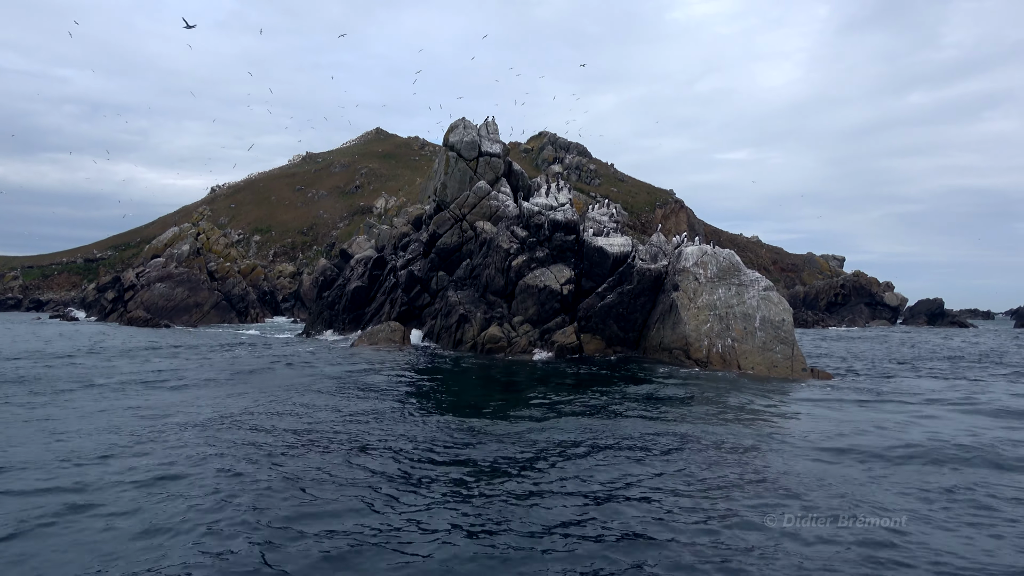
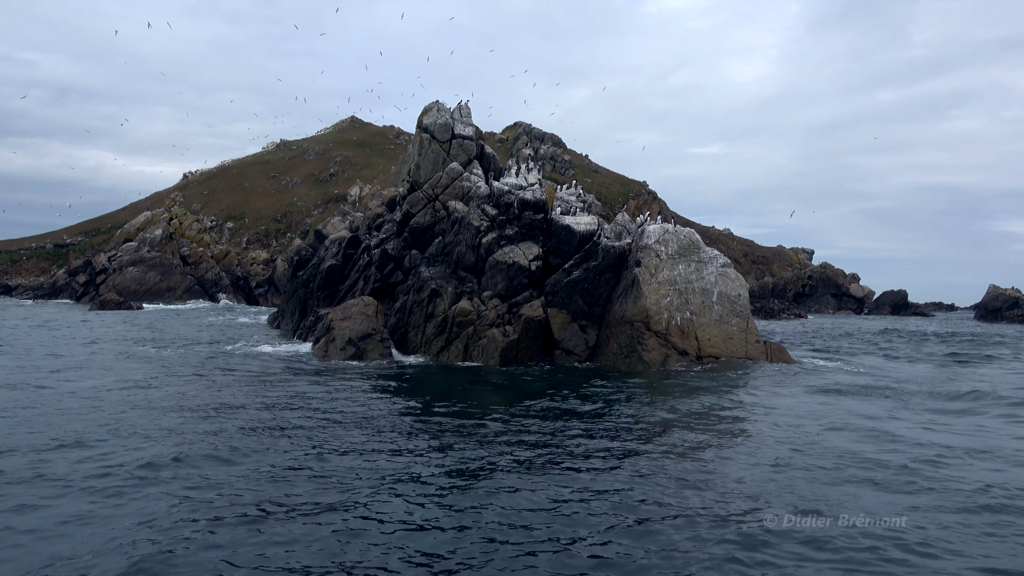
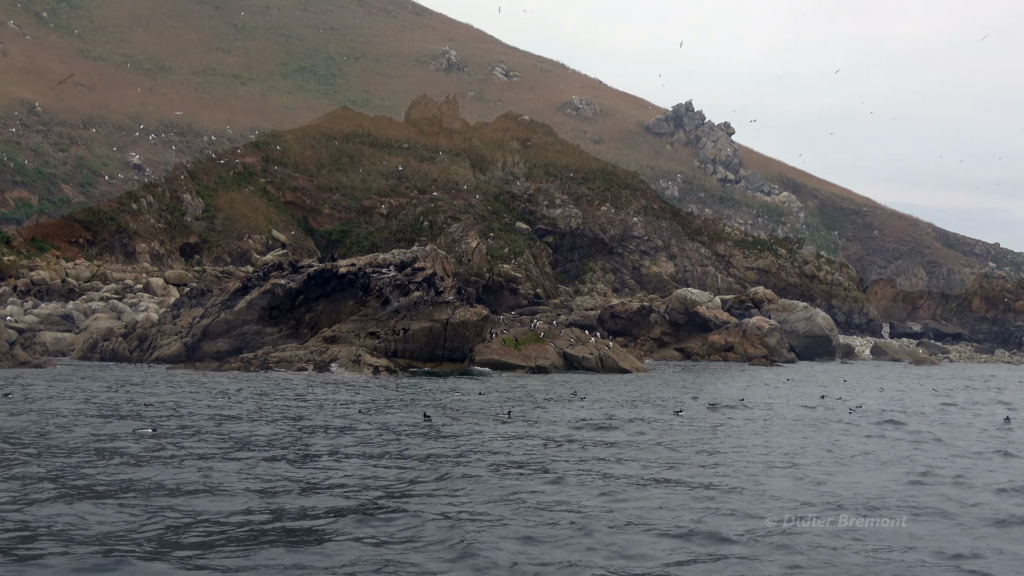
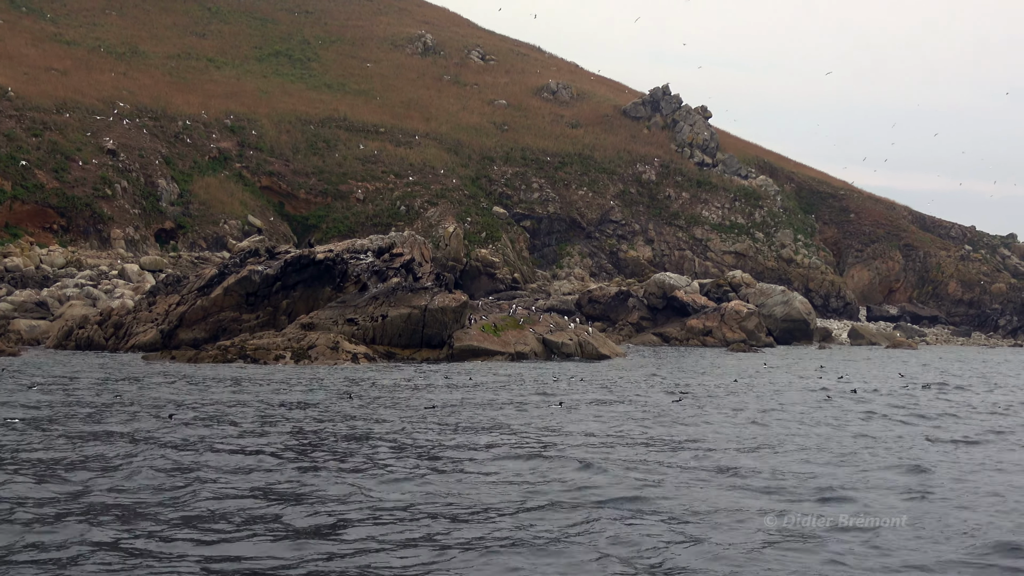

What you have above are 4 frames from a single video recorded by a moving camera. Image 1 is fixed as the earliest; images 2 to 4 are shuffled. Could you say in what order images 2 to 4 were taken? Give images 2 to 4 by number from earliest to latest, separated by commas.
2, 3, 4
